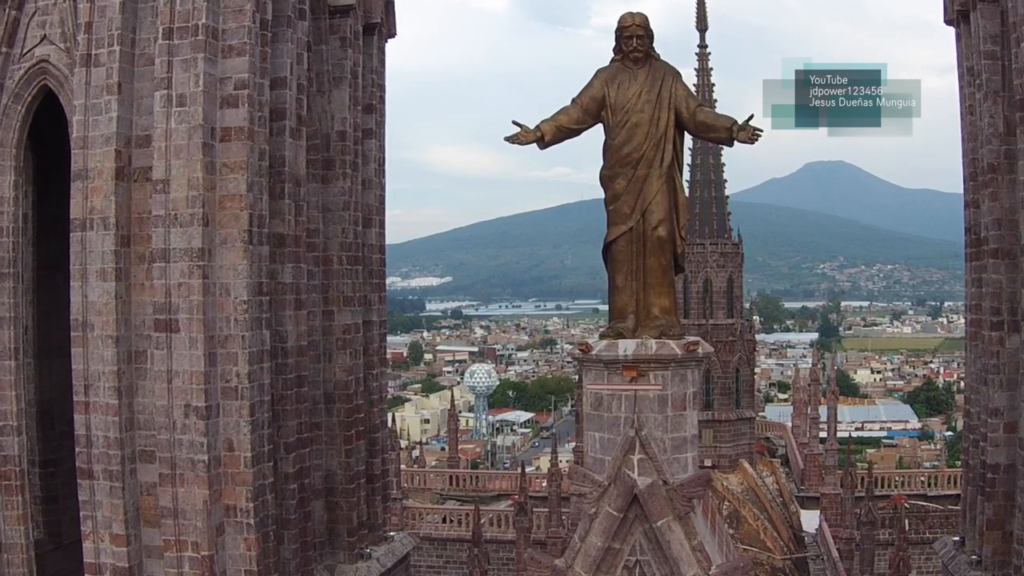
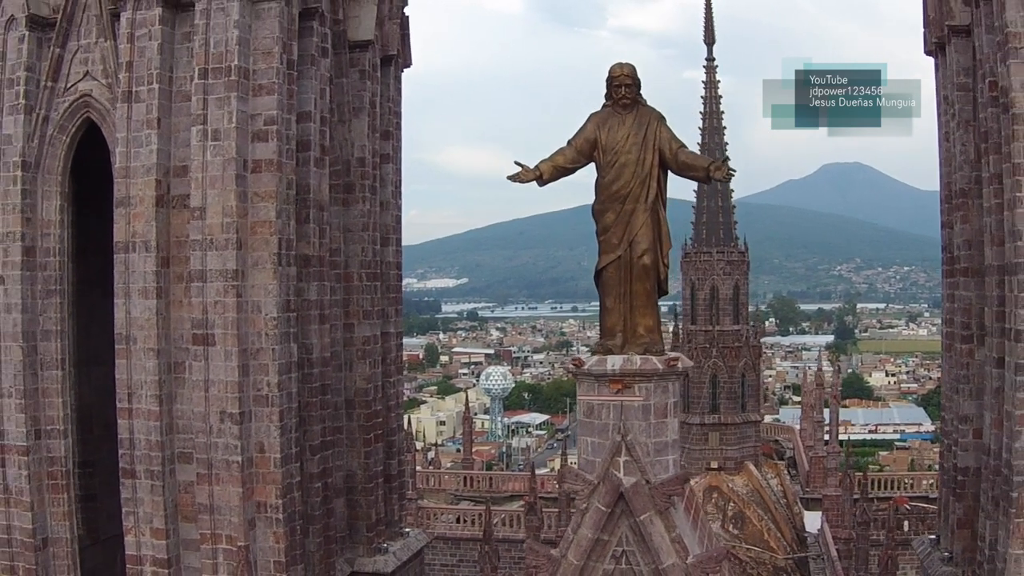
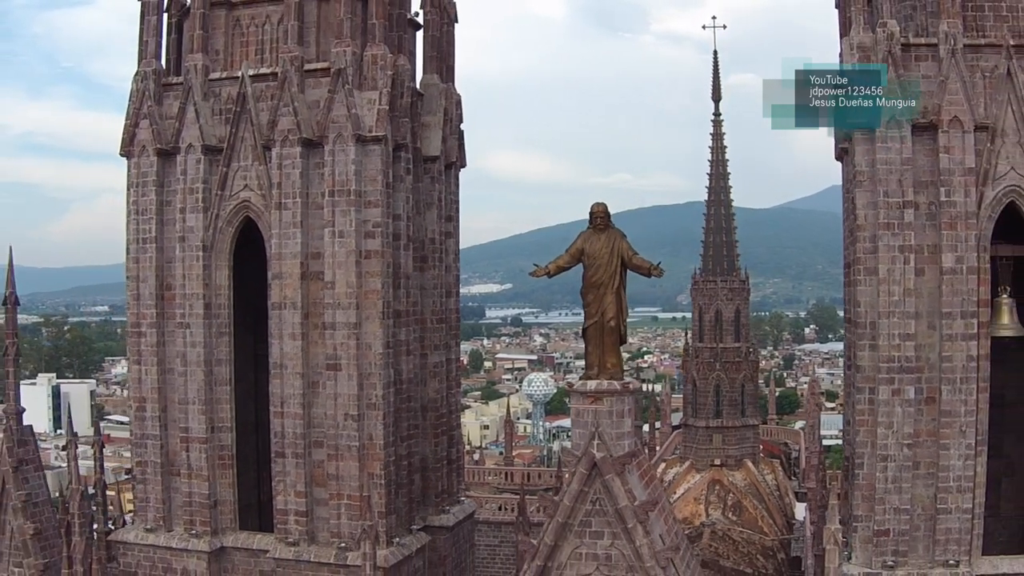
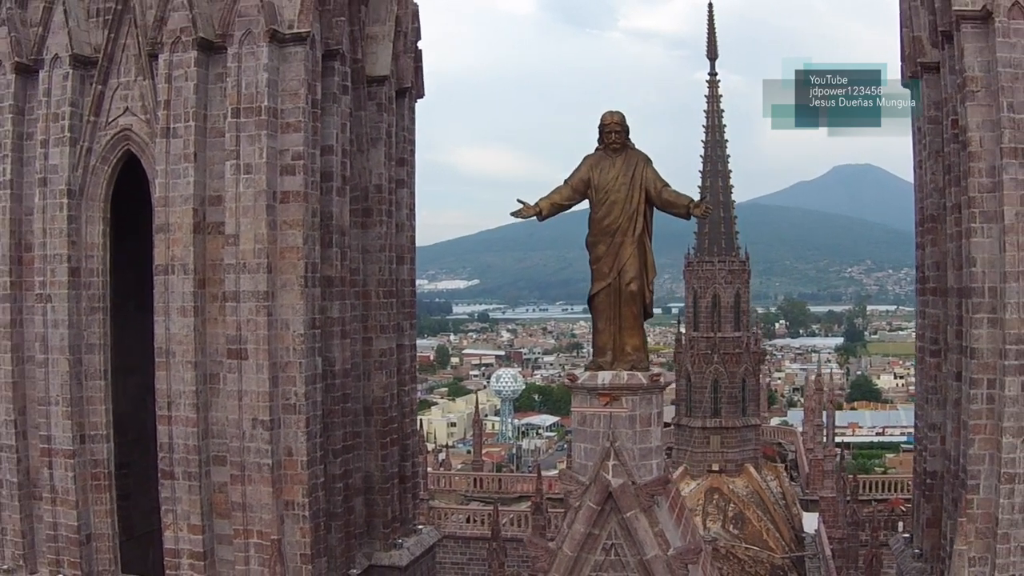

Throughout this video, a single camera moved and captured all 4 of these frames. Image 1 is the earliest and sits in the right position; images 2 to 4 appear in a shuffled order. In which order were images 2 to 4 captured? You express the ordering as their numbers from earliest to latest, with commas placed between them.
2, 4, 3
